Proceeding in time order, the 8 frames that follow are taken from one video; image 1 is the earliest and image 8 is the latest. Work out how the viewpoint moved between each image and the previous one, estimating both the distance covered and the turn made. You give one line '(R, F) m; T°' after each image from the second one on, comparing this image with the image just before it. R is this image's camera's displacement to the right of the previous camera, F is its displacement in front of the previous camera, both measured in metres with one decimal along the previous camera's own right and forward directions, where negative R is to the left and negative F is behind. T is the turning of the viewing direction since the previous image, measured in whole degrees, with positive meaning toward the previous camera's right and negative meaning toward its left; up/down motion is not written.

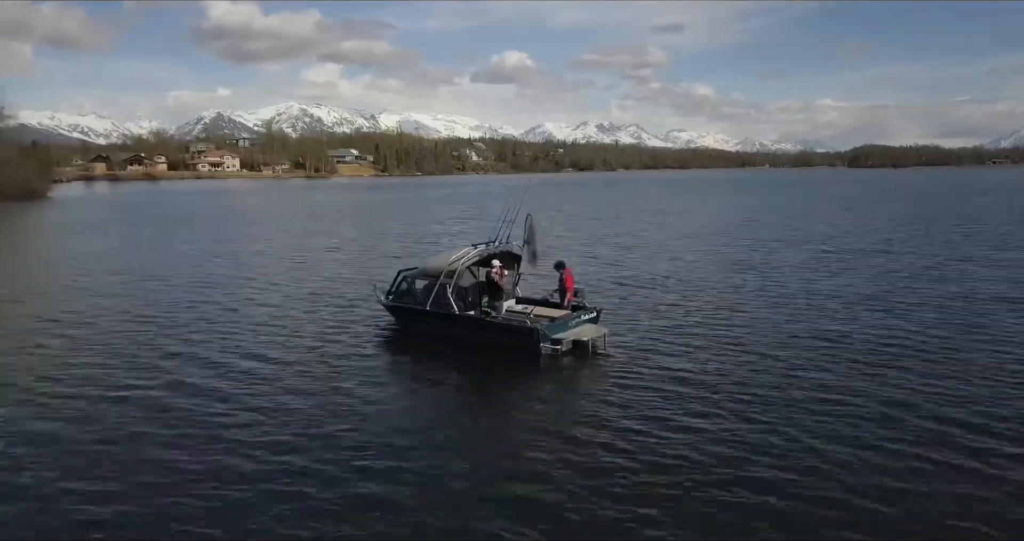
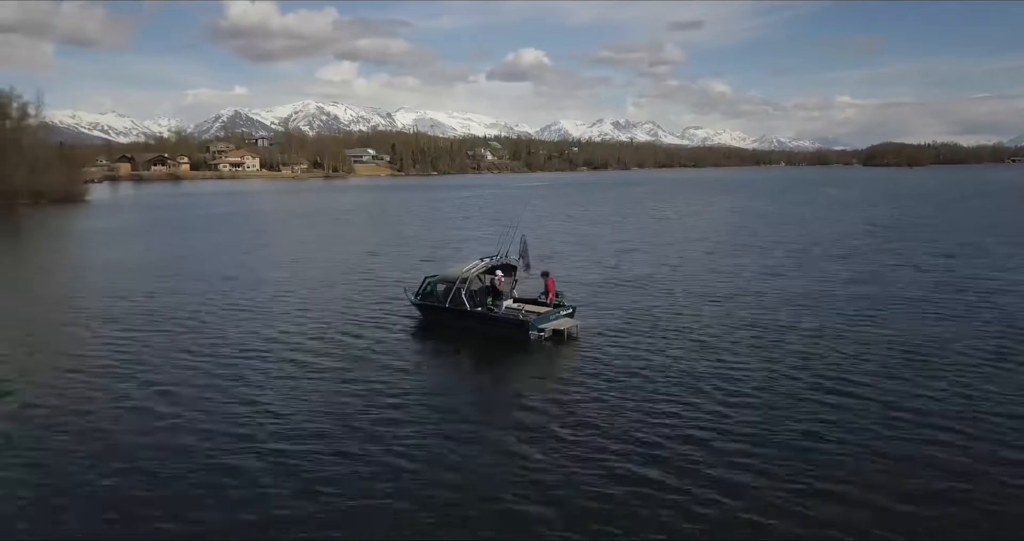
(+0.2, -1.2) m; -1°
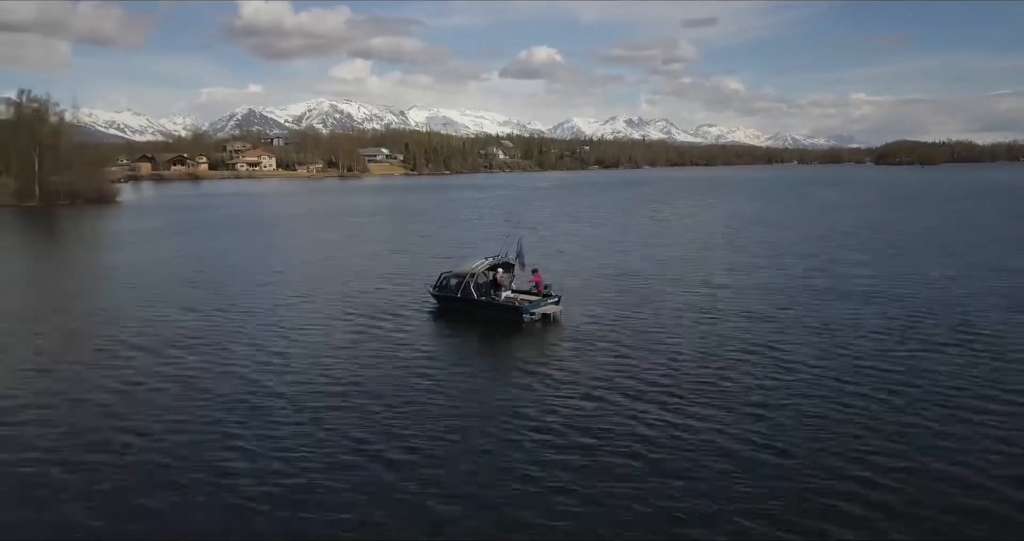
(+0.2, -1.3) m; -1°
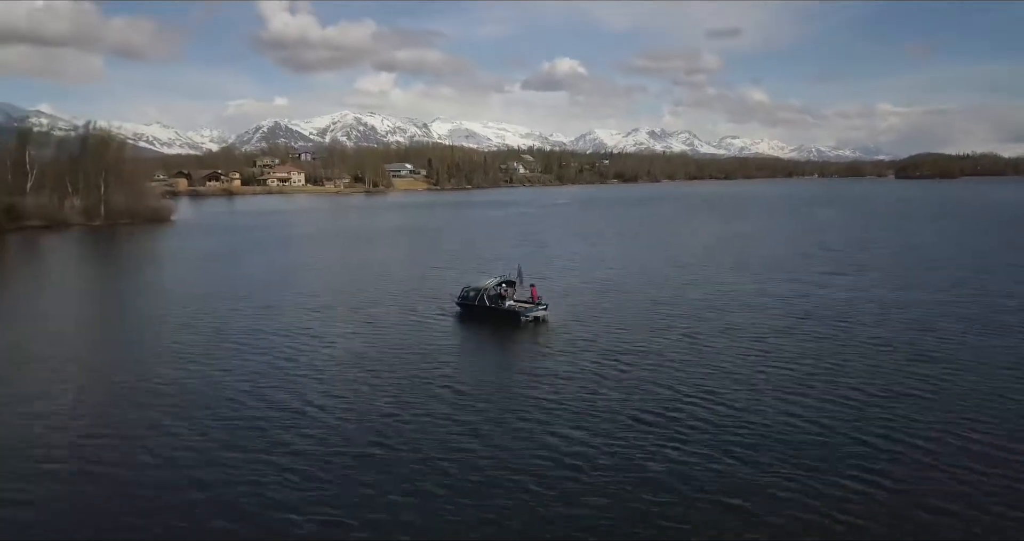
(+0.3, -2.5) m; -2°
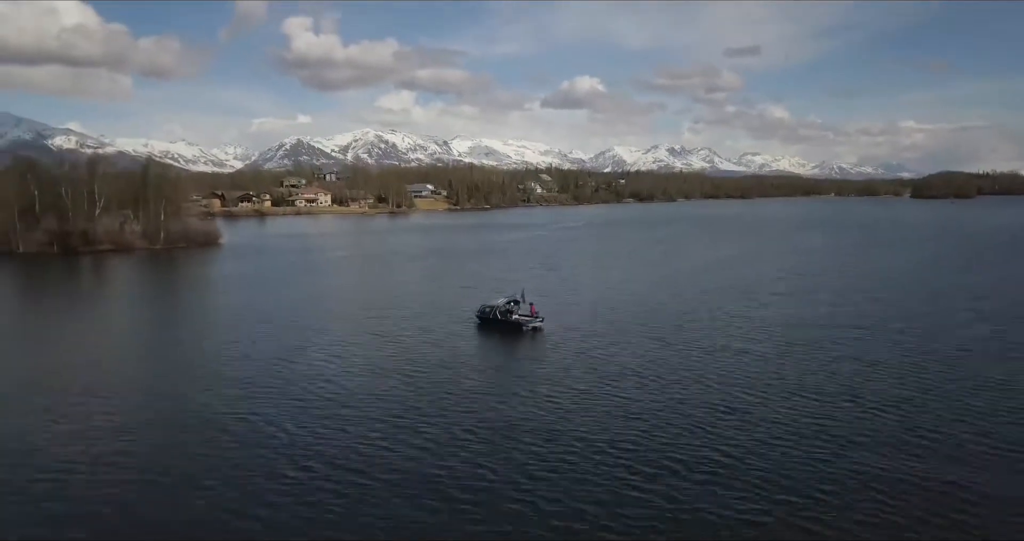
(+0.3, -3.2) m; -2°
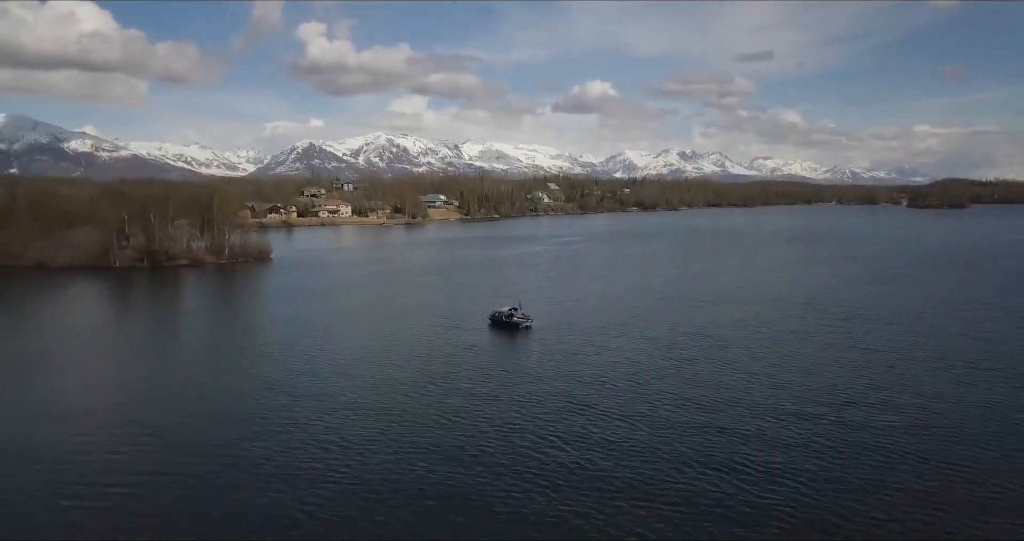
(+0.4, -6.4) m; -1°
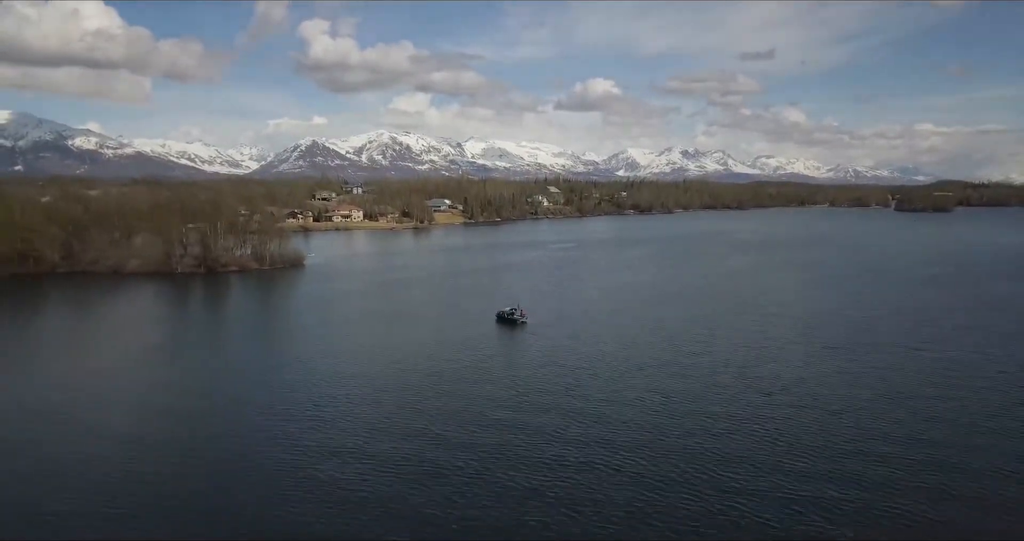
(+0.2, -6.6) m; 0°
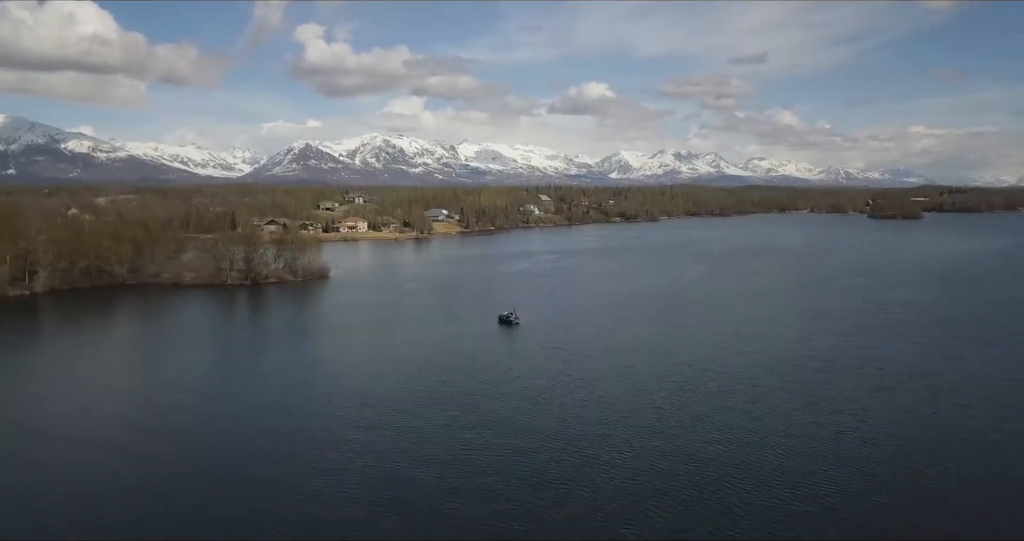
(+0.1, -8.8) m; 0°
